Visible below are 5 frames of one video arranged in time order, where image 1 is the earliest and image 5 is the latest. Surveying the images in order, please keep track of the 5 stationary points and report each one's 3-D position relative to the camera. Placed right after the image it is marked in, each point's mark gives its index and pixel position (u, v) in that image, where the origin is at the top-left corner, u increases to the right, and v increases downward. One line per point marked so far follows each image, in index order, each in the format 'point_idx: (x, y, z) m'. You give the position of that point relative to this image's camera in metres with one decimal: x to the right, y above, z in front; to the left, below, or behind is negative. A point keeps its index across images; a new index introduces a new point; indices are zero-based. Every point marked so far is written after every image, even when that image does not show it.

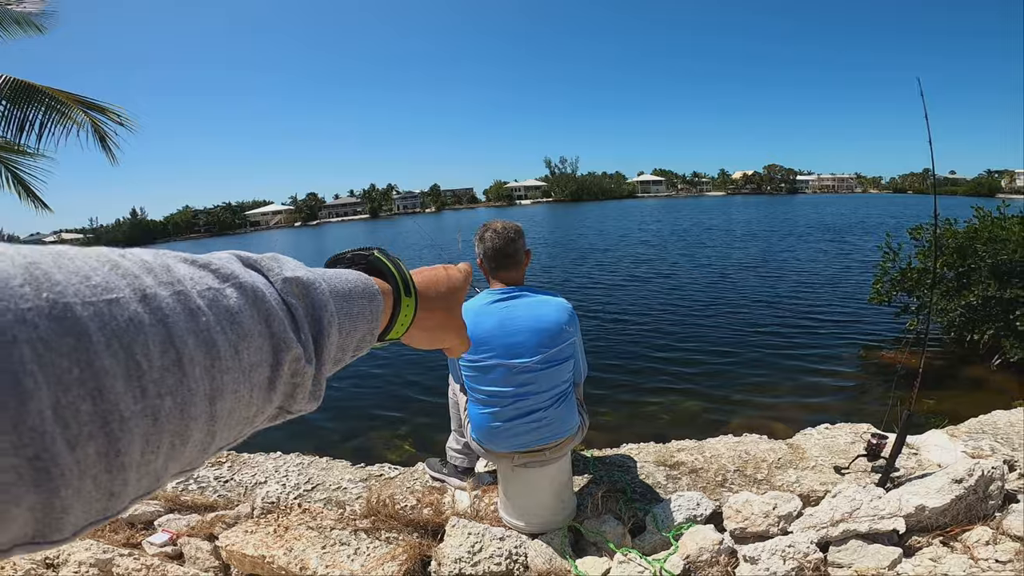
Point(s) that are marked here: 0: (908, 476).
0: (+3.1, -1.5, +4.2) m
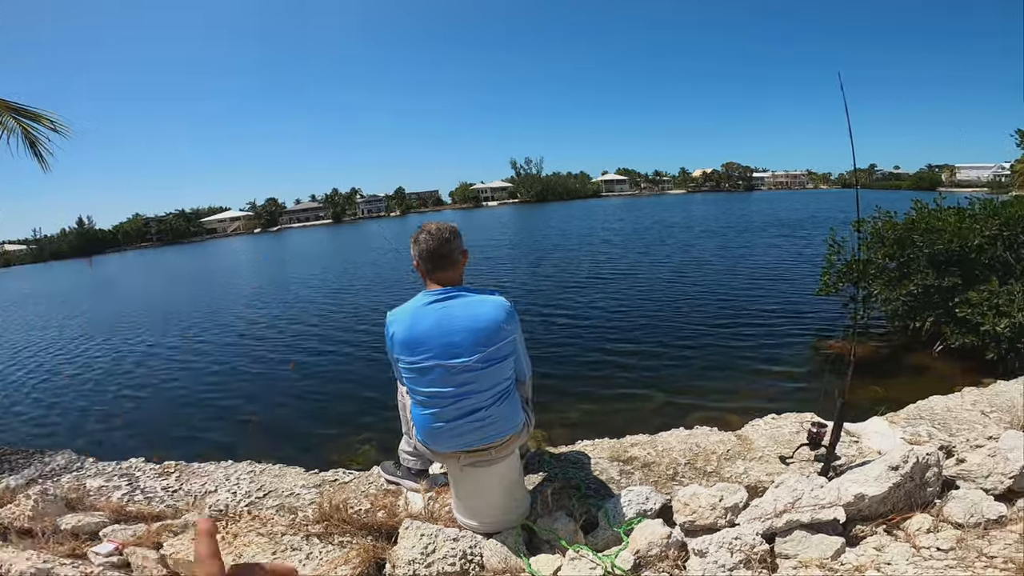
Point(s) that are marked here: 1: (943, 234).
0: (+2.7, -1.4, +4.4) m
1: (+9.6, +1.2, +11.9) m
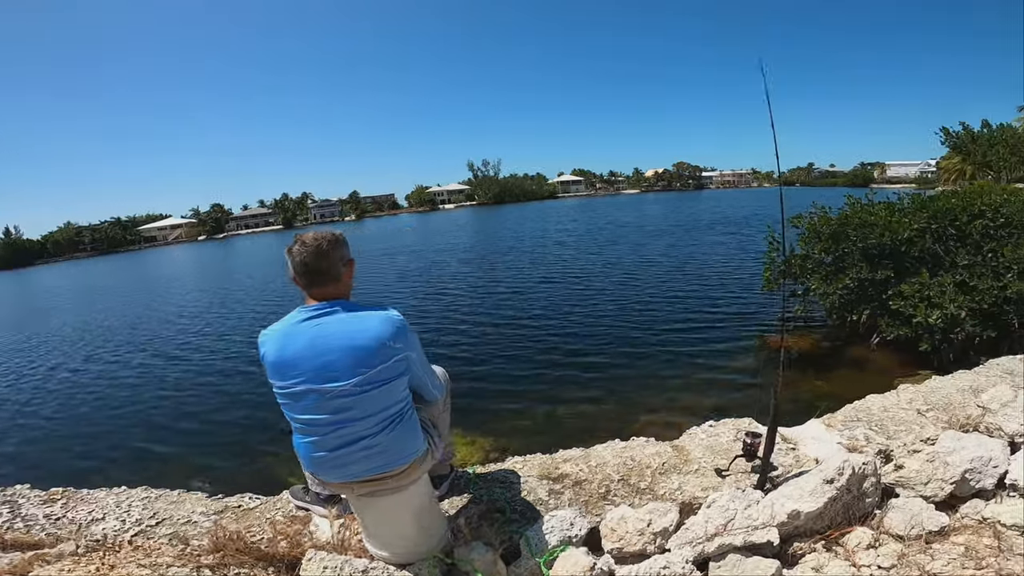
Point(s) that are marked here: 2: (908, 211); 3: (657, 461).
0: (+2.1, -1.4, +4.1) m
1: (+8.3, +1.4, +12.2) m
2: (+9.4, +1.8, +12.6) m
3: (+1.2, -1.5, +4.6) m
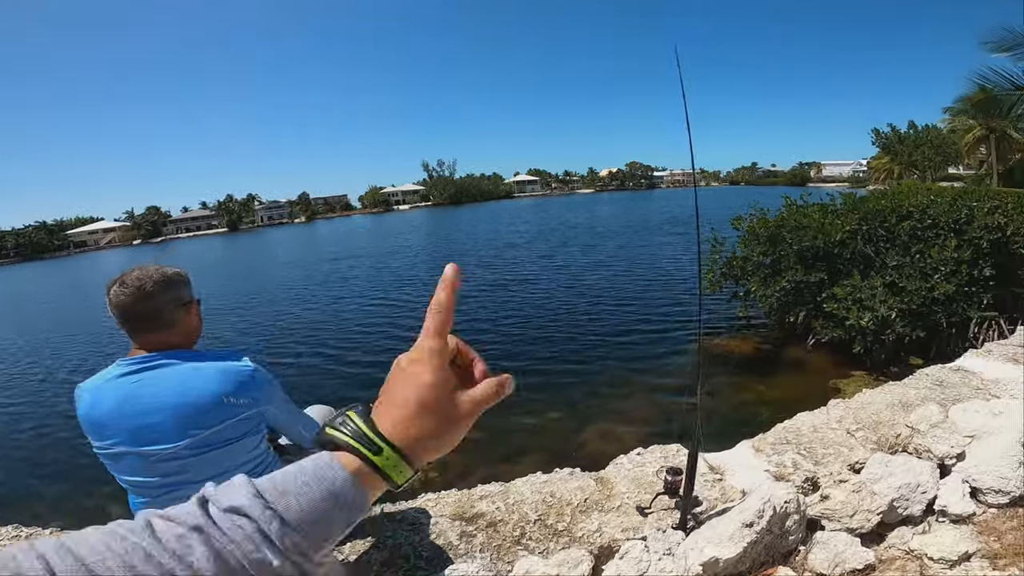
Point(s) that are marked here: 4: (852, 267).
0: (+1.4, -1.6, +3.8) m
1: (+7.0, +1.3, +12.3) m
2: (+8.0, +1.8, +12.9) m
3: (+0.5, -1.6, +4.2) m
4: (+7.6, +0.5, +11.9) m
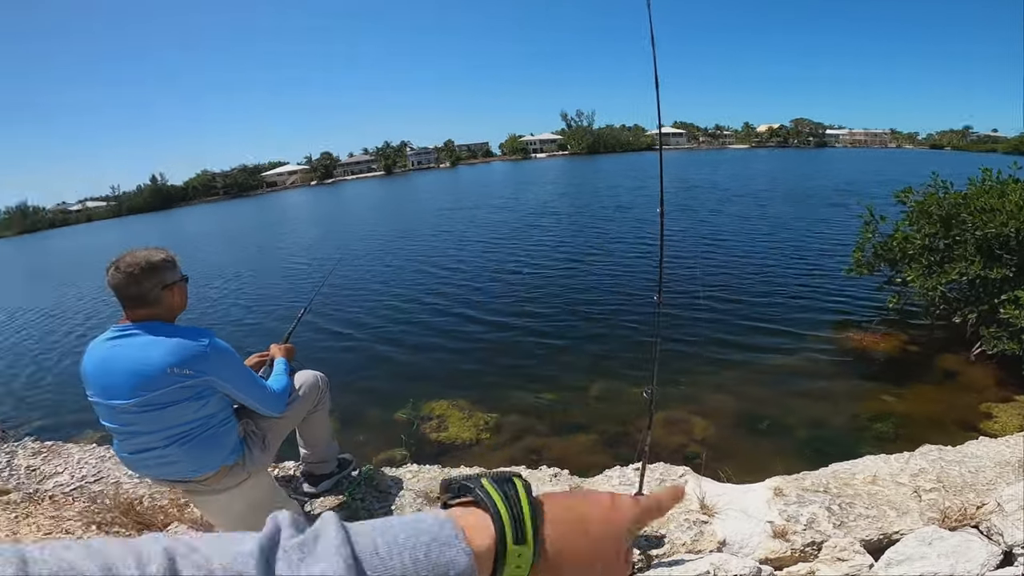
0: (+1.1, -1.6, +3.4) m
1: (+8.9, +1.2, +9.9) m
2: (+10.0, +1.7, +10.2) m
3: (+0.3, -1.6, +4.0) m
4: (+9.3, +0.3, +9.4) m
